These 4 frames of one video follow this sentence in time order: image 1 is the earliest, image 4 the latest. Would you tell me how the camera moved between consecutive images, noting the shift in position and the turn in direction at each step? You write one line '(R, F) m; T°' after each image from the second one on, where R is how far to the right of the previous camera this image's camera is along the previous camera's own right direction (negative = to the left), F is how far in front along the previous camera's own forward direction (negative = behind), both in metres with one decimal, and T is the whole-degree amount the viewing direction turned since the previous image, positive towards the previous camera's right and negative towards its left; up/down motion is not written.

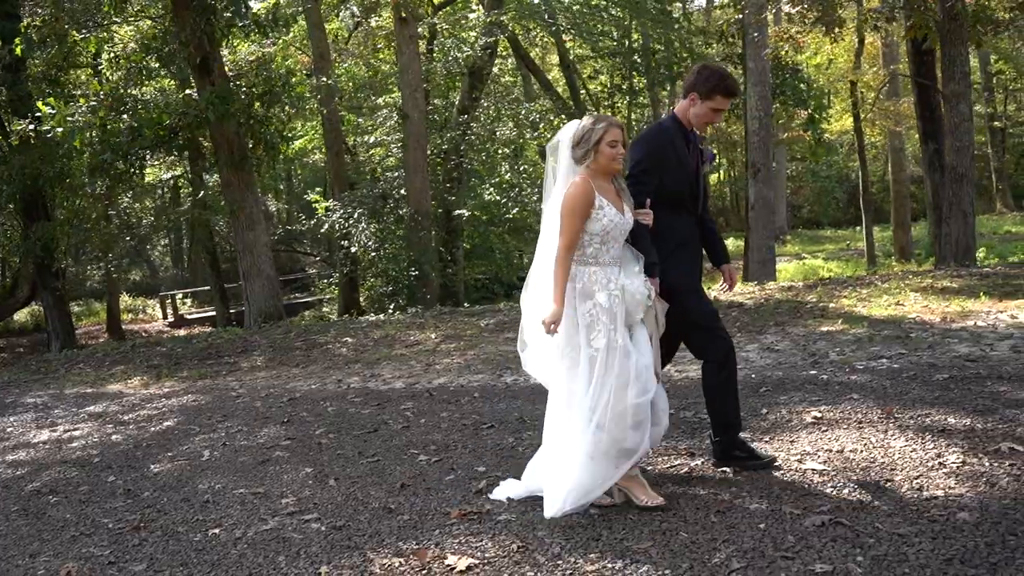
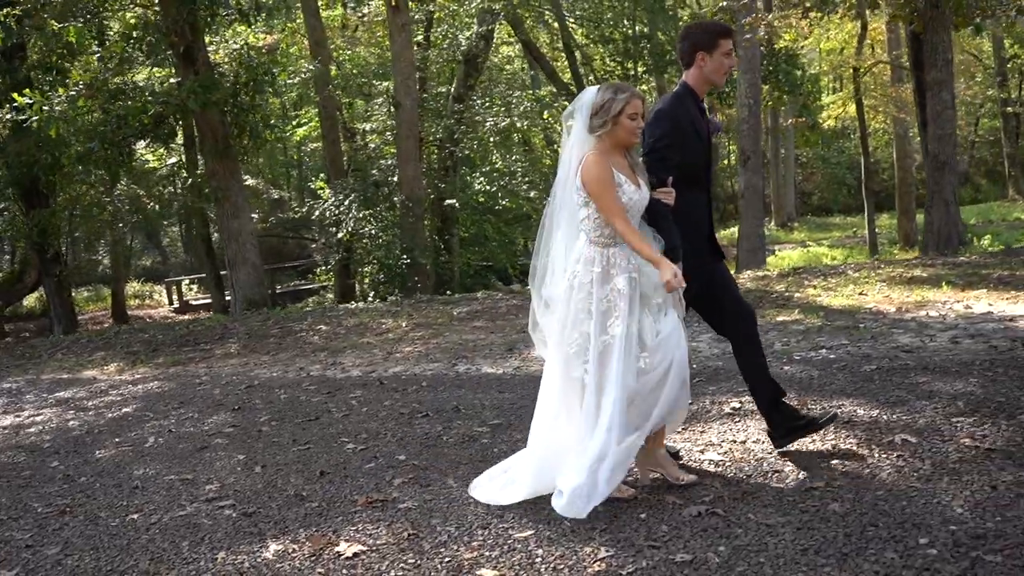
(+0.5, -0.1) m; -1°
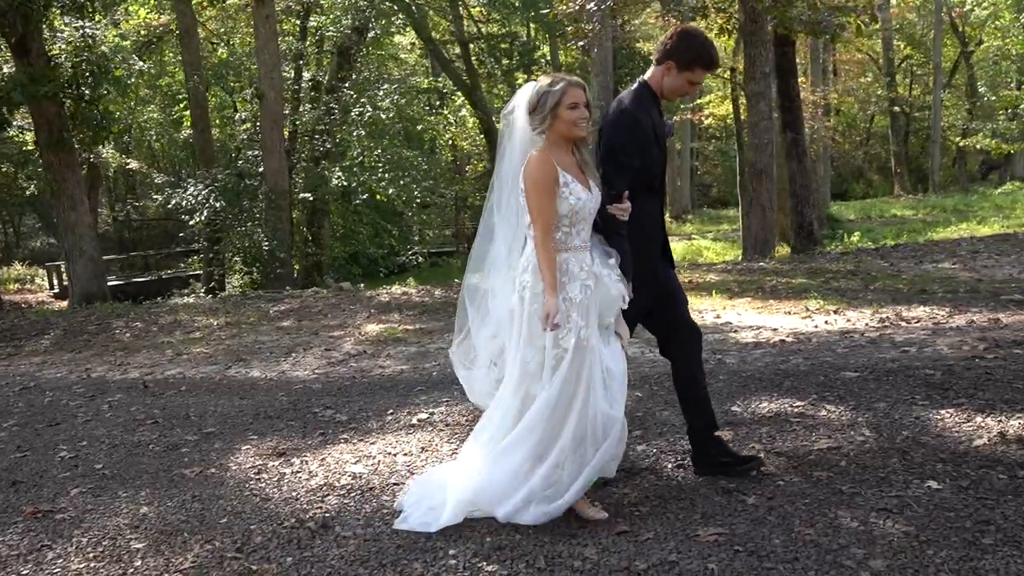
(+1.3, -0.4) m; +4°
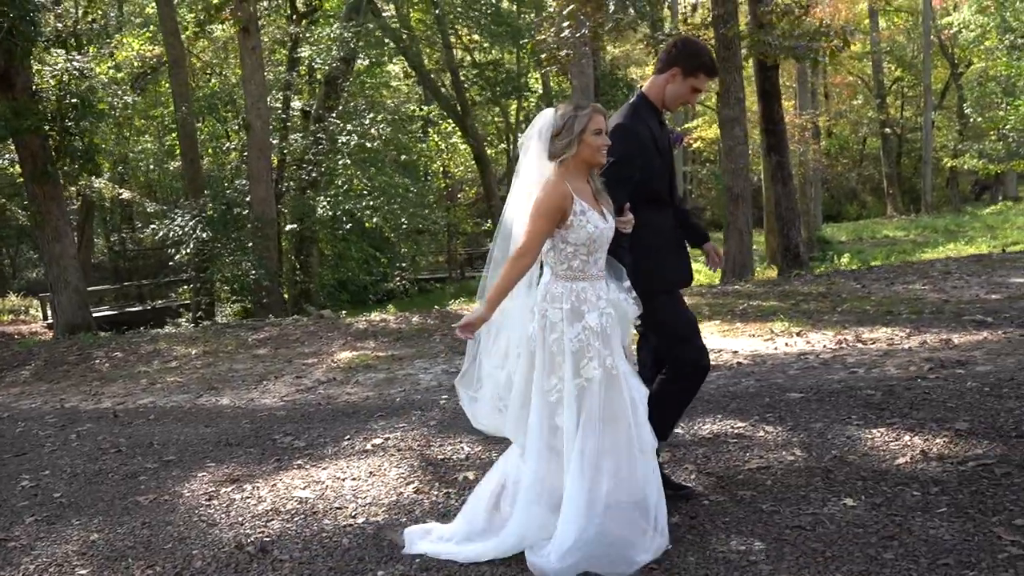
(+0.3, -0.1) m; 0°
